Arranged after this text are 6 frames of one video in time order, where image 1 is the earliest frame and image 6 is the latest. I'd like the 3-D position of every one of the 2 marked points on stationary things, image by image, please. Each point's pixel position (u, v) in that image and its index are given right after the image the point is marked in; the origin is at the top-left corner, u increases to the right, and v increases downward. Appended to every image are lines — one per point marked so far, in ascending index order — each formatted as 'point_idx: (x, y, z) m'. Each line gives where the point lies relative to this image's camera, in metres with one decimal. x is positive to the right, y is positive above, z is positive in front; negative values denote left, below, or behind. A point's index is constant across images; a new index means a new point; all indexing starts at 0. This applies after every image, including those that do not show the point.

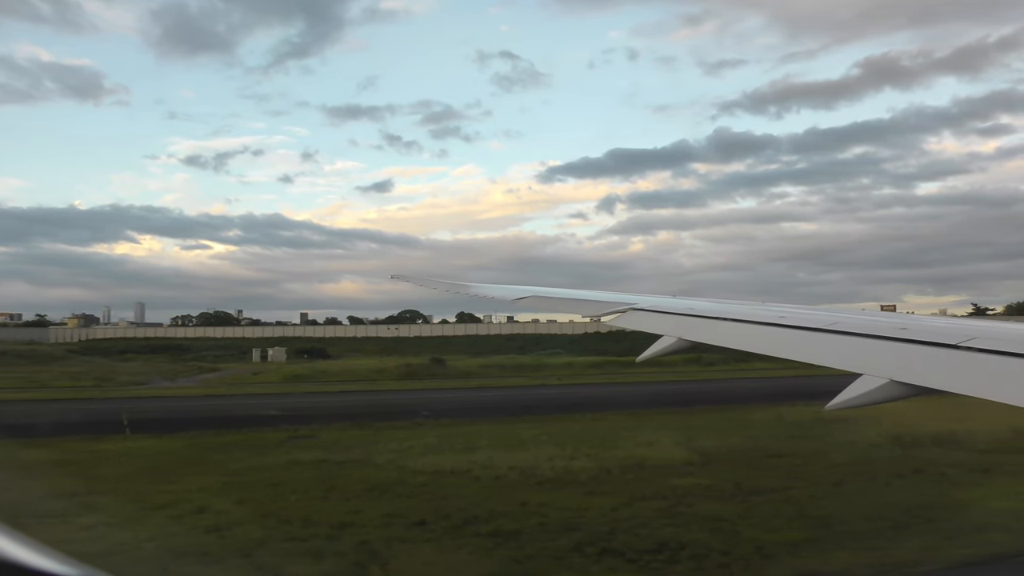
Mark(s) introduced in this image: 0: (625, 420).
0: (+2.0, -2.5, +13.6) m
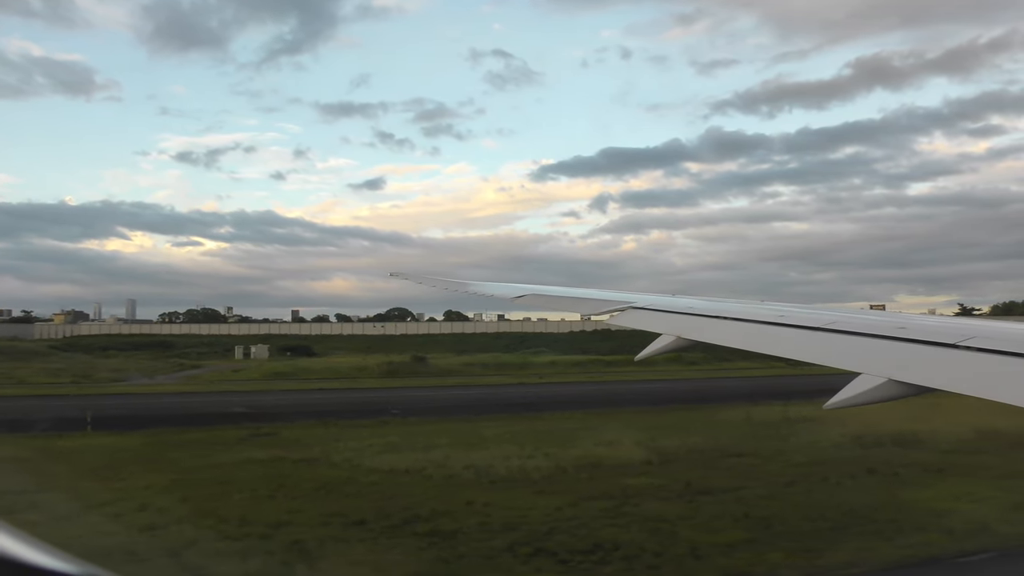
0: (+1.4, -2.5, +13.5) m
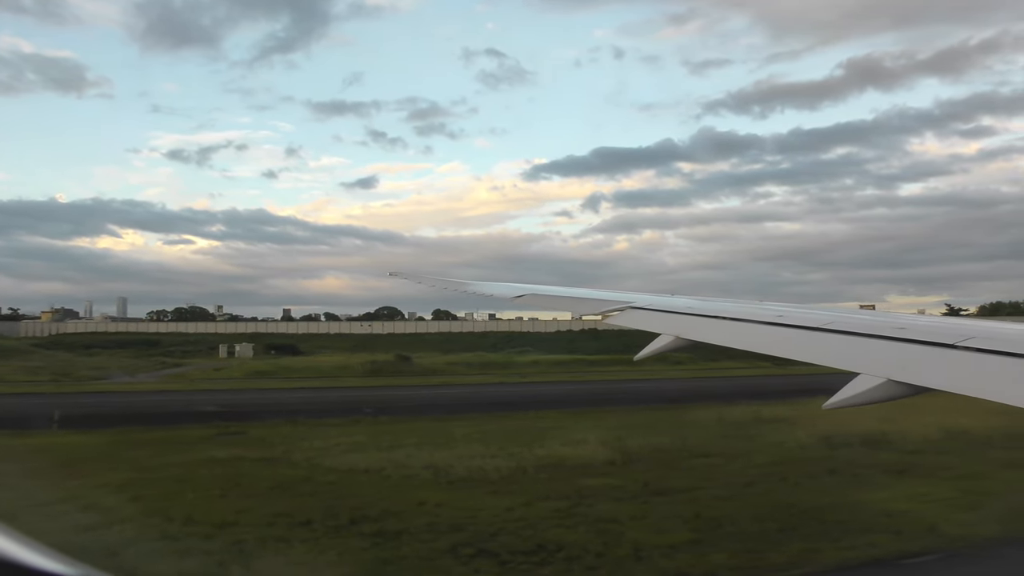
0: (+0.9, -2.4, +13.5) m
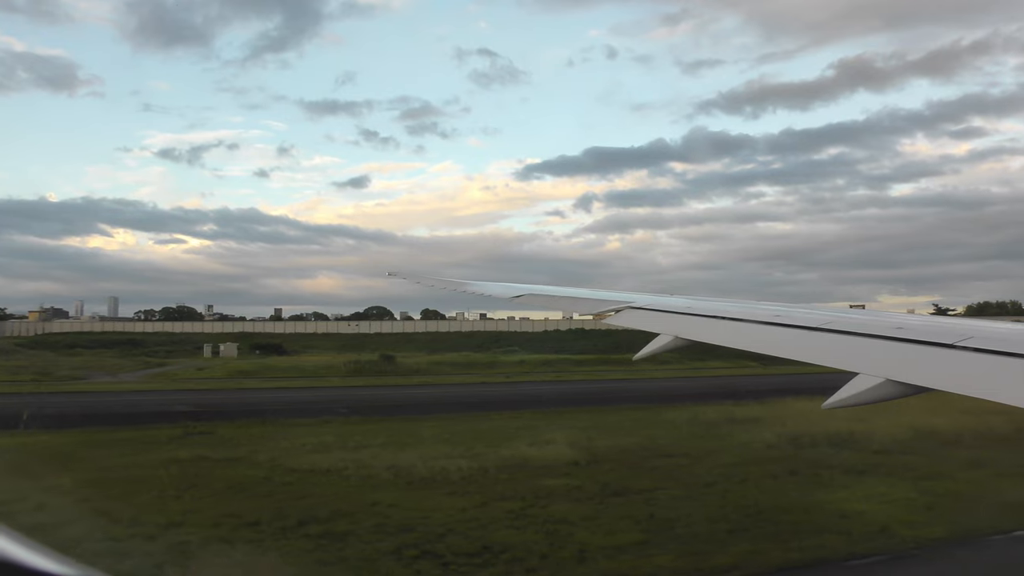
0: (+0.3, -2.4, +13.4) m
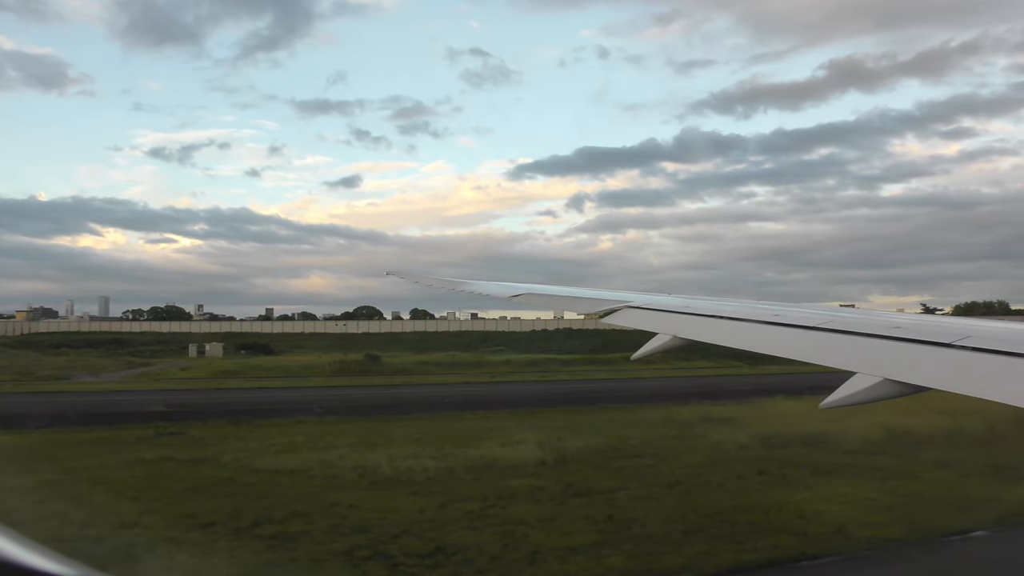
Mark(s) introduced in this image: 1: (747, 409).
0: (-0.1, -2.4, +13.4) m
1: (+4.6, -2.4, +14.3) m
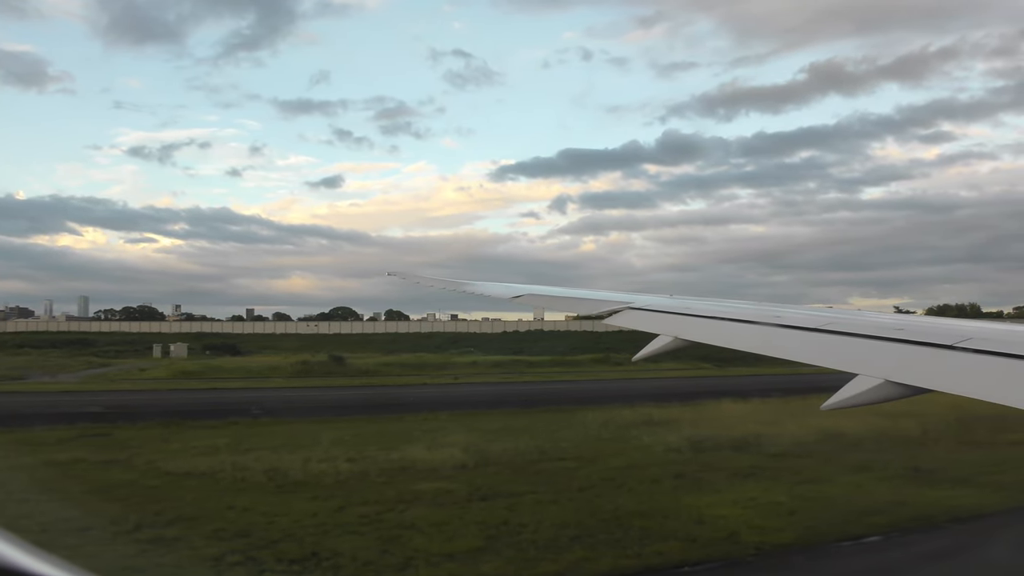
0: (-1.2, -2.4, +13.2) m
1: (+3.5, -2.4, +14.2) m
